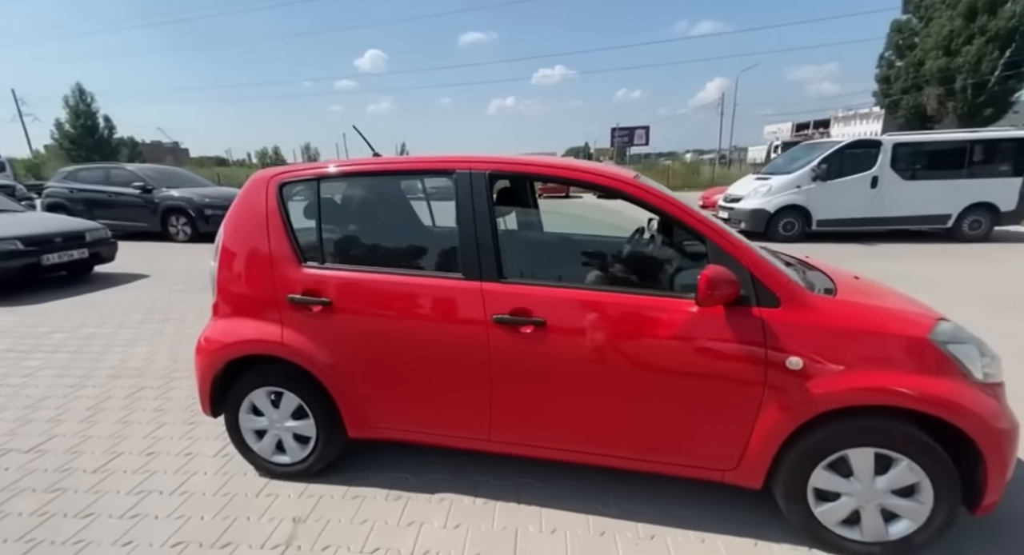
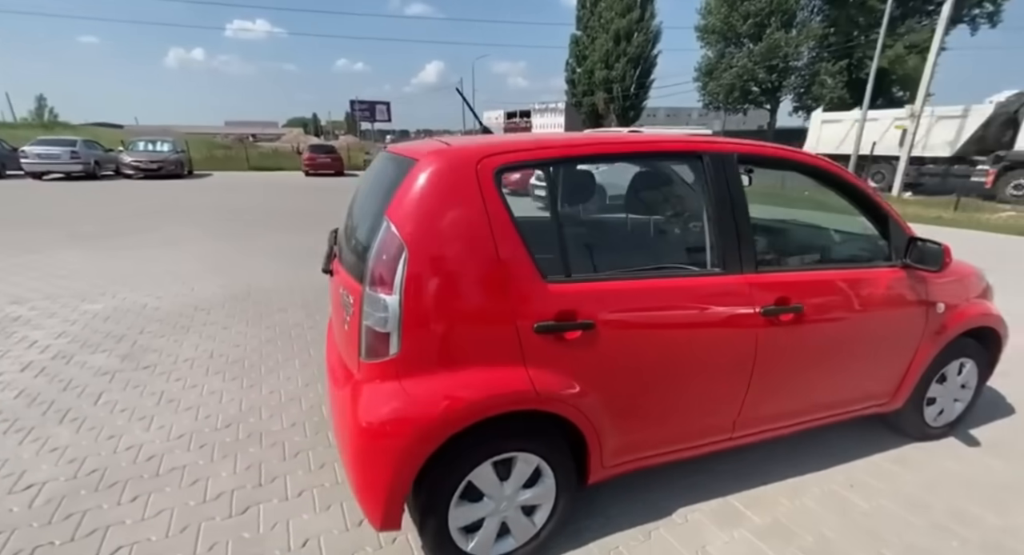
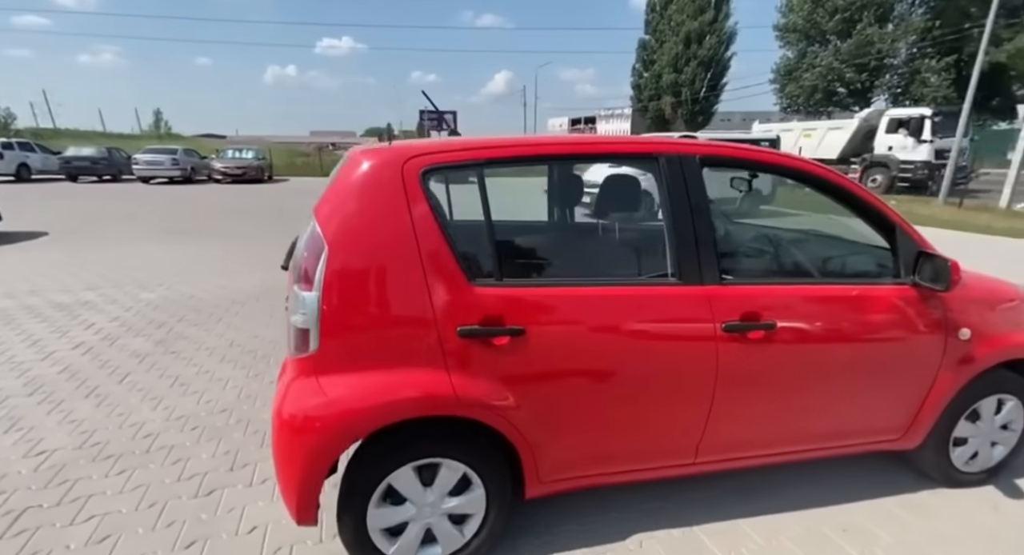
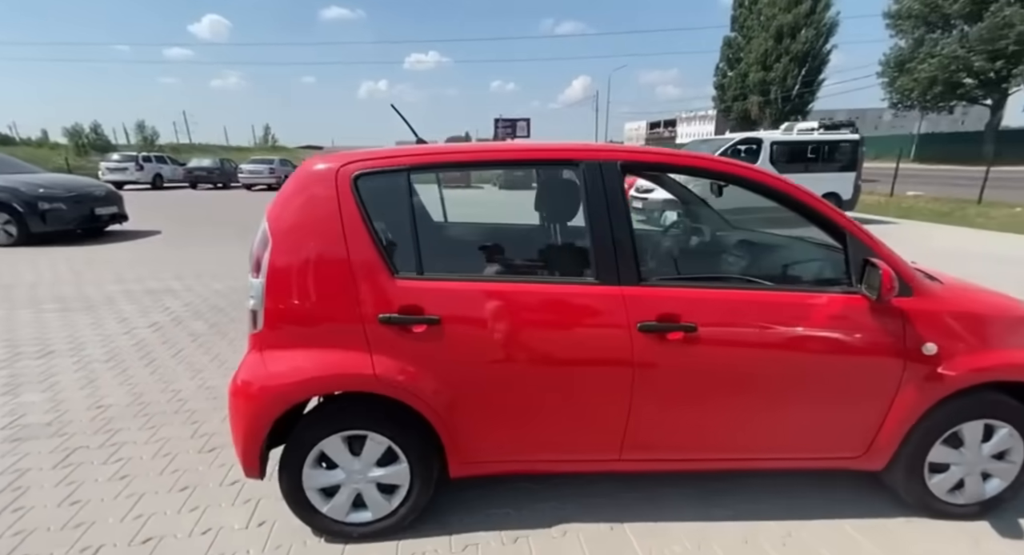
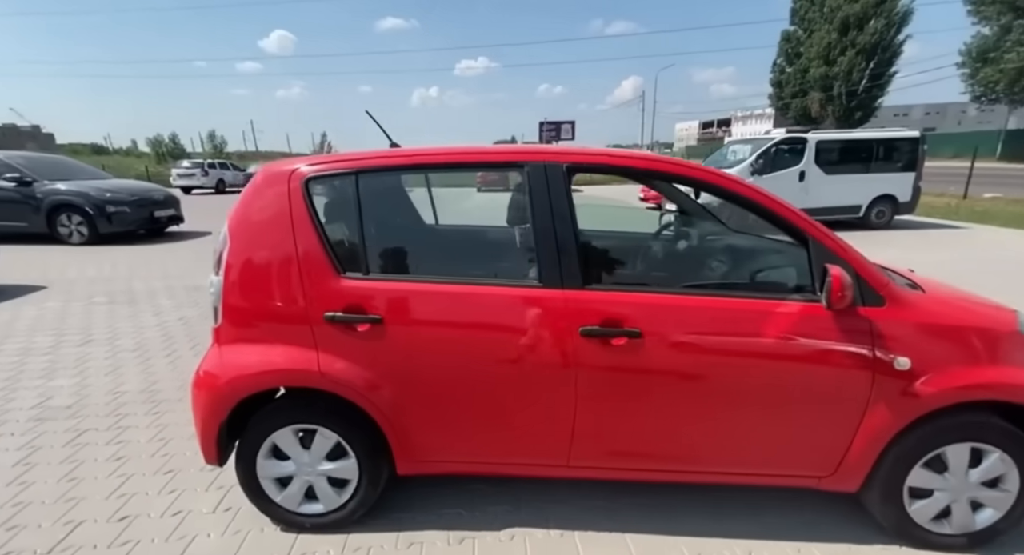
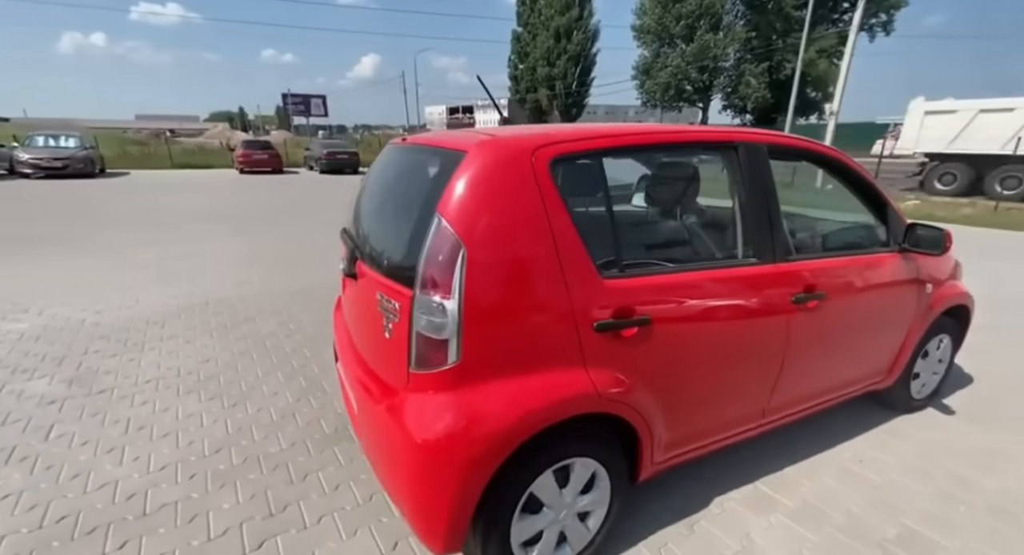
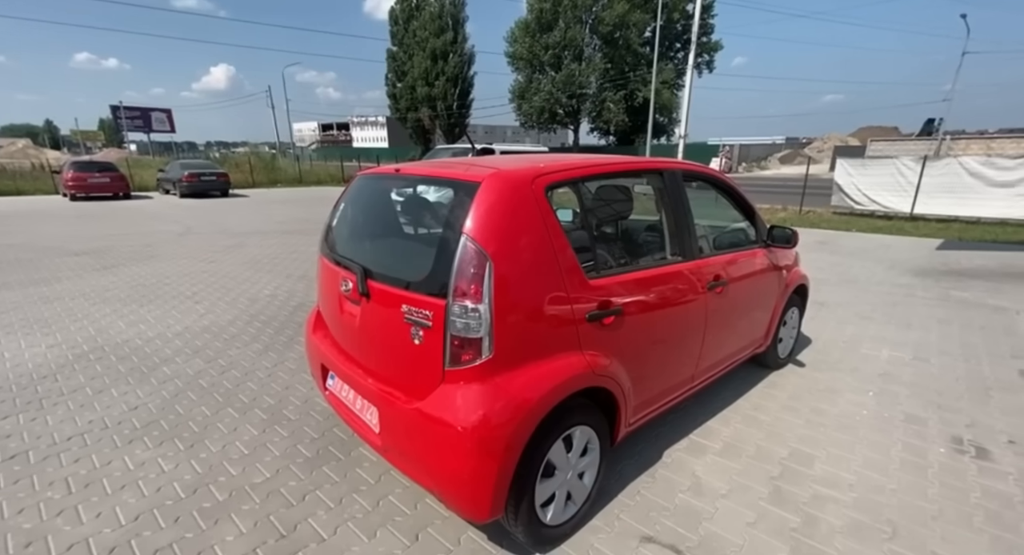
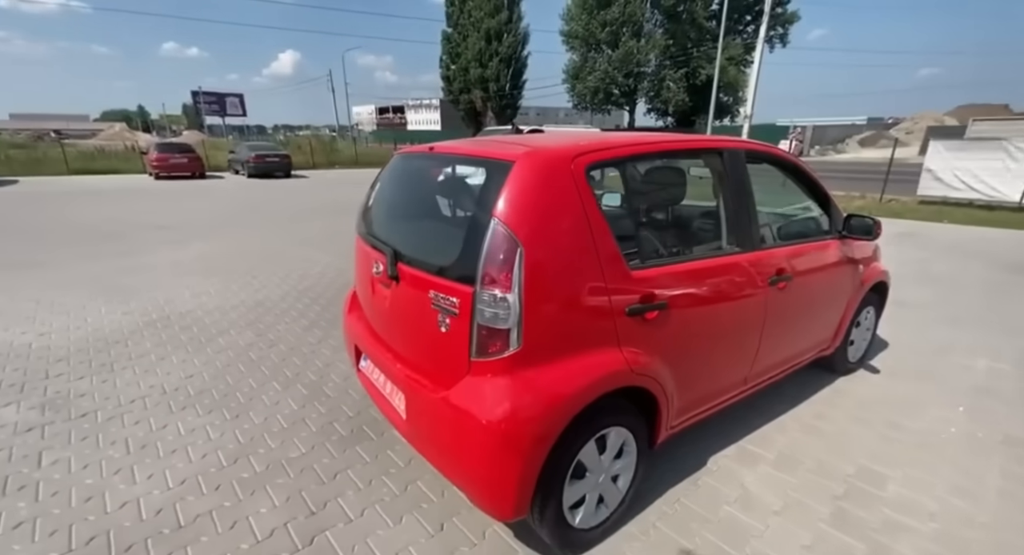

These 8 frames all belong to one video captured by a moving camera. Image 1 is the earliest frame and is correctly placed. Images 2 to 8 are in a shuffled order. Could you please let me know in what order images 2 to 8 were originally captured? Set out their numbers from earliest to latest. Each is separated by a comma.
5, 4, 3, 2, 6, 8, 7
